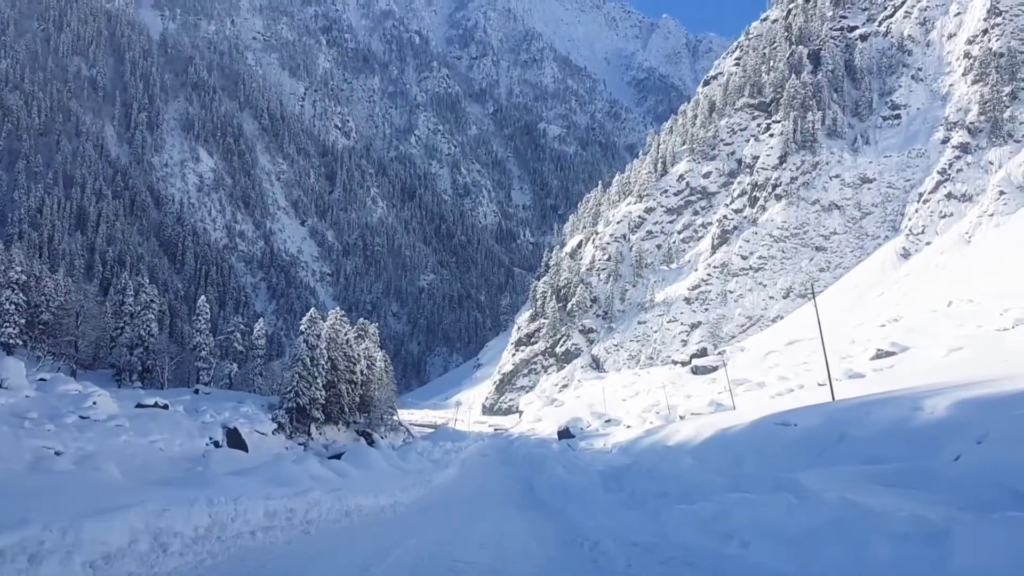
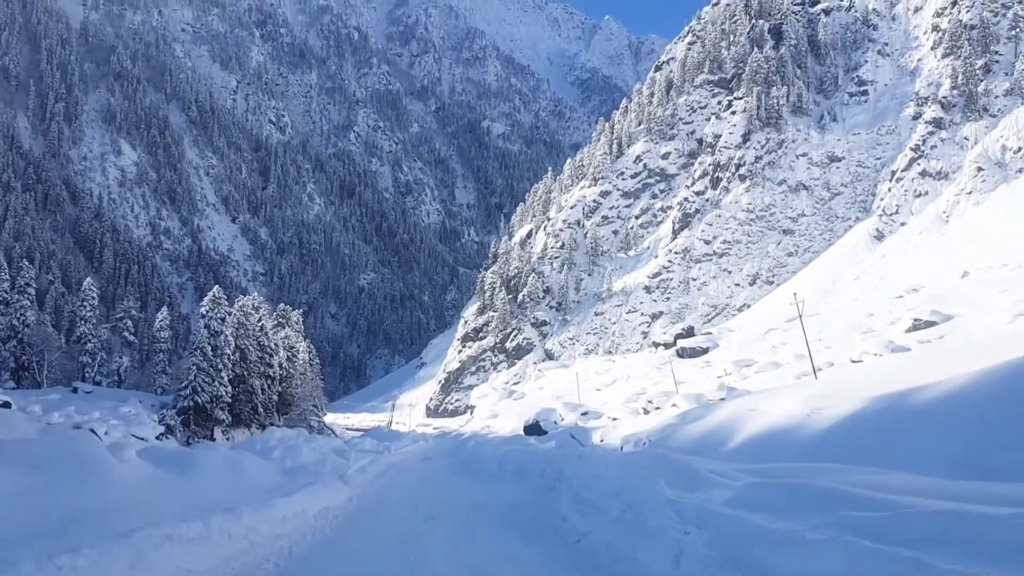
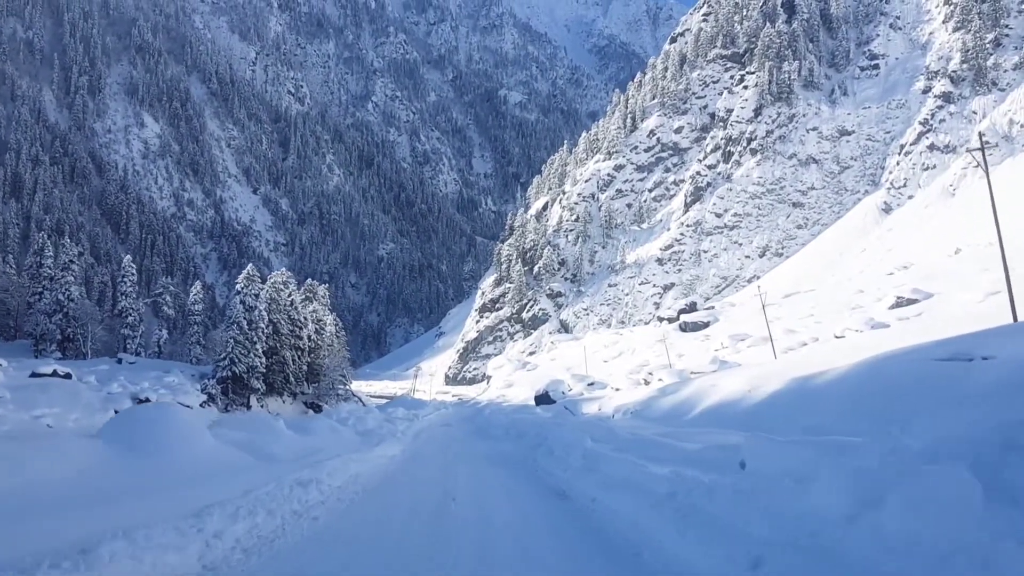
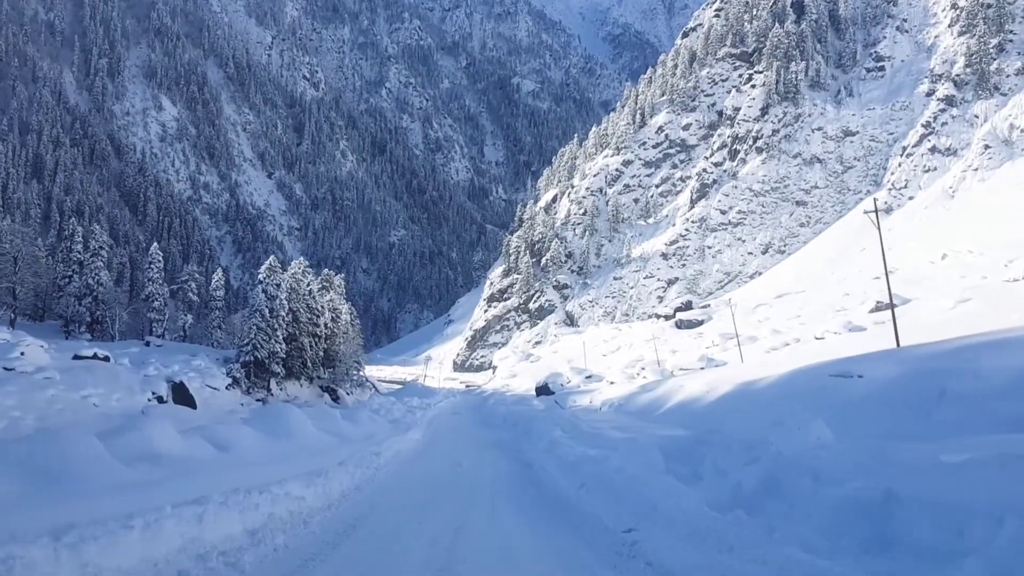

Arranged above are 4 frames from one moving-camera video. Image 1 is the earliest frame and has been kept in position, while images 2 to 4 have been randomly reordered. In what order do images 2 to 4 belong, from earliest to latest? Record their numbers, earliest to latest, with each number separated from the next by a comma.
4, 3, 2
